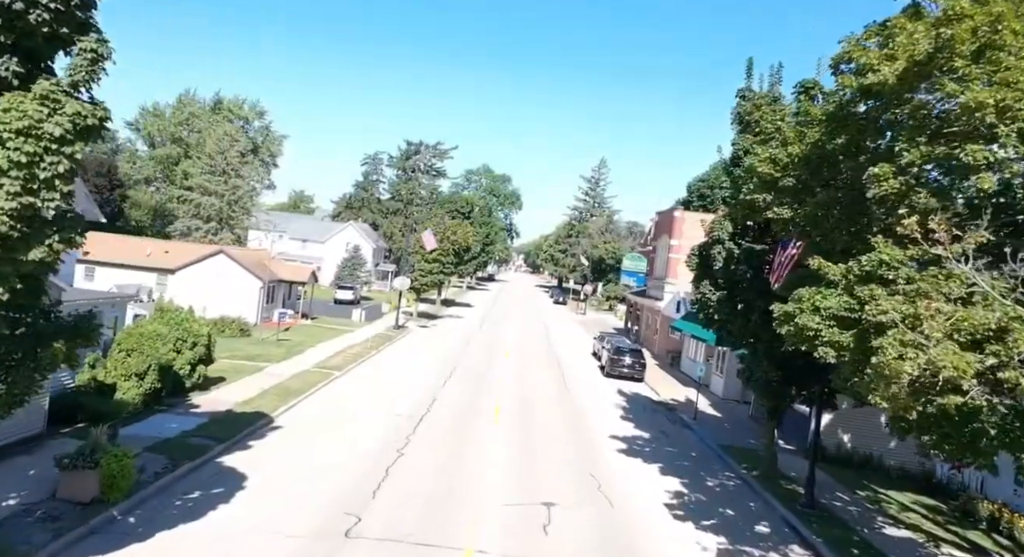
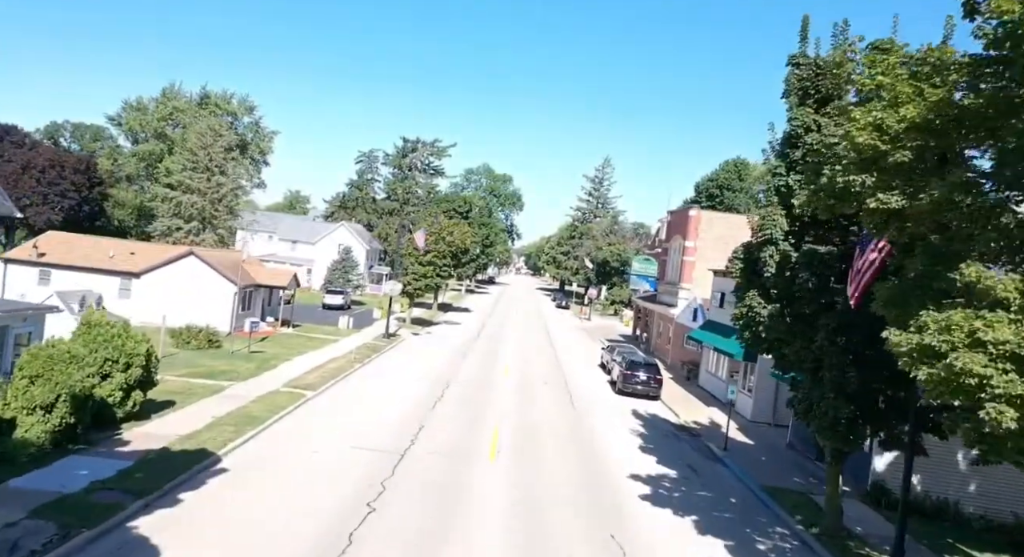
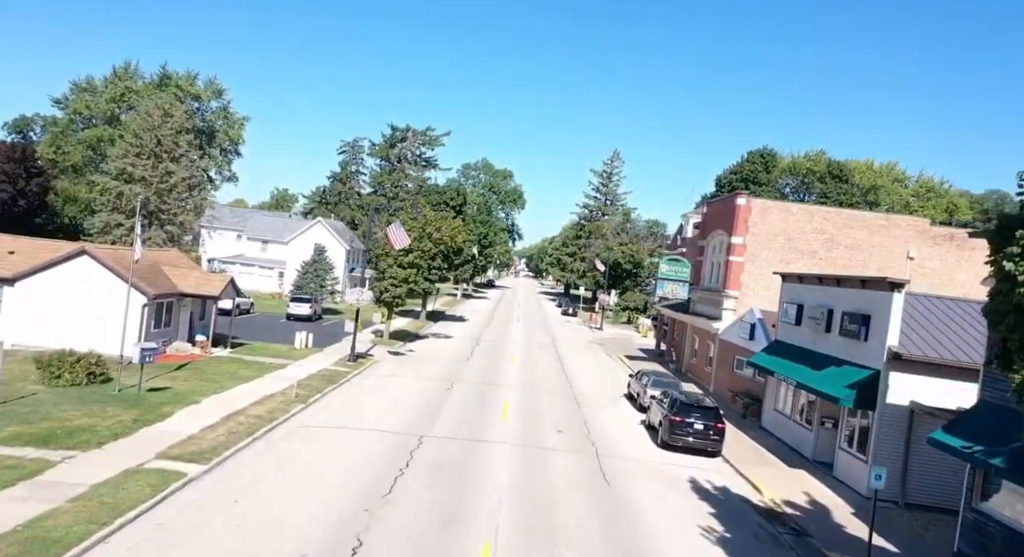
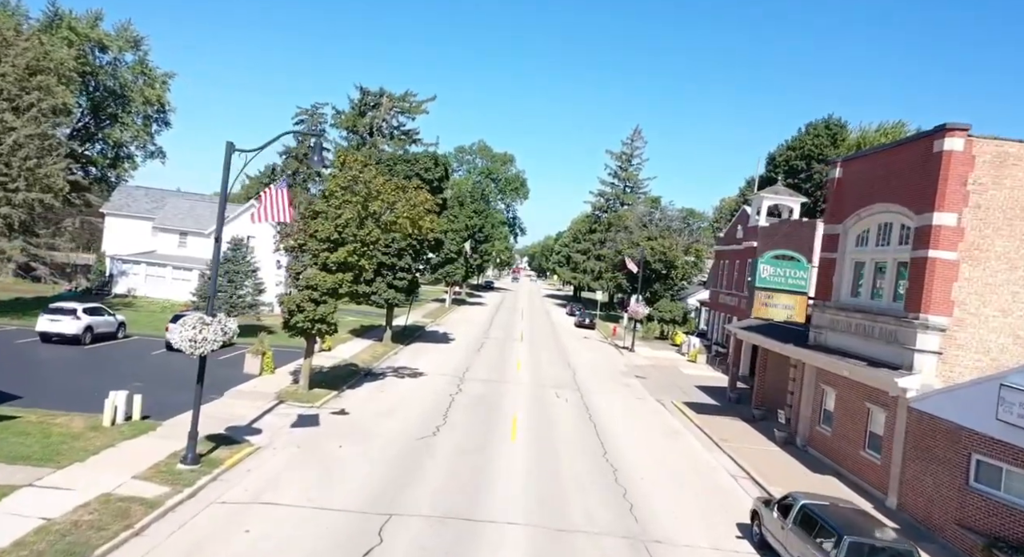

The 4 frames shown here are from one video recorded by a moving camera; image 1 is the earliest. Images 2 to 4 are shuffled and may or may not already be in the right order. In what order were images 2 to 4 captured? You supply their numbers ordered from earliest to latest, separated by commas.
2, 3, 4
